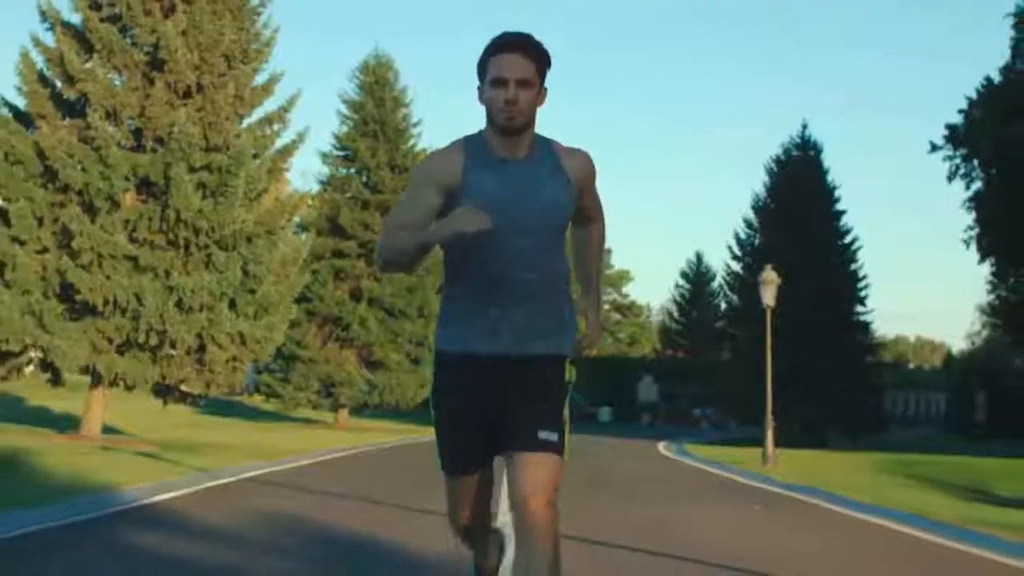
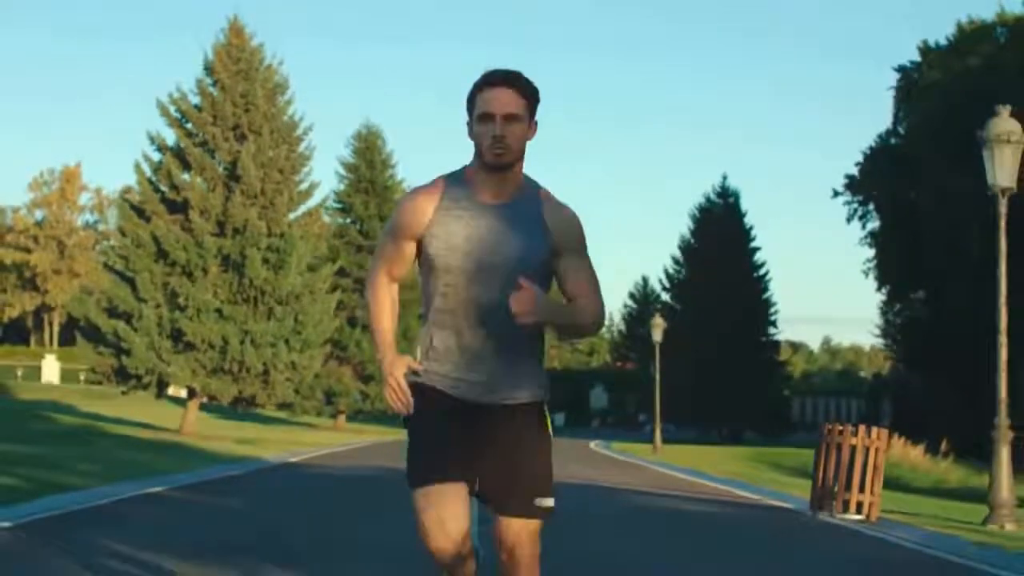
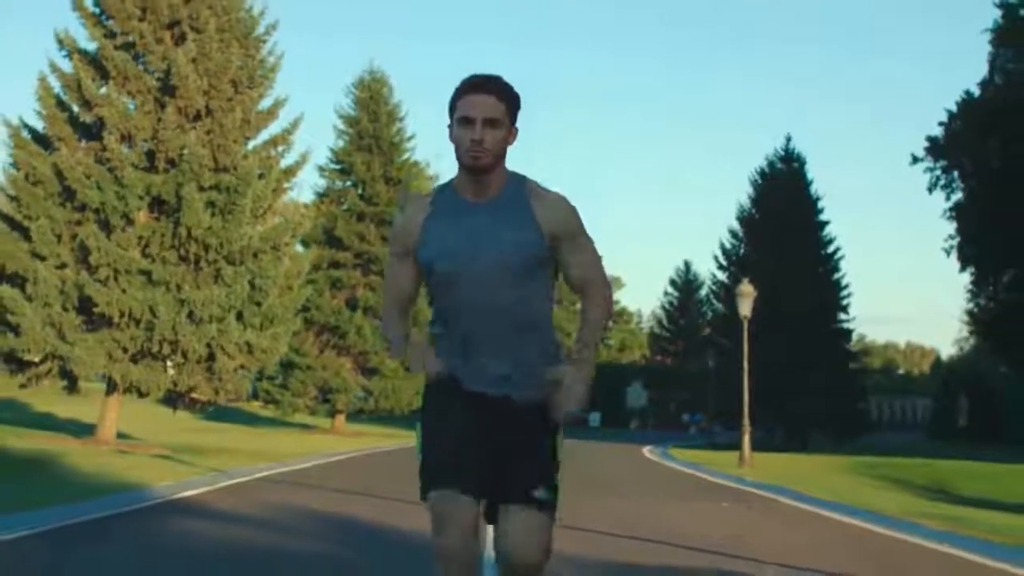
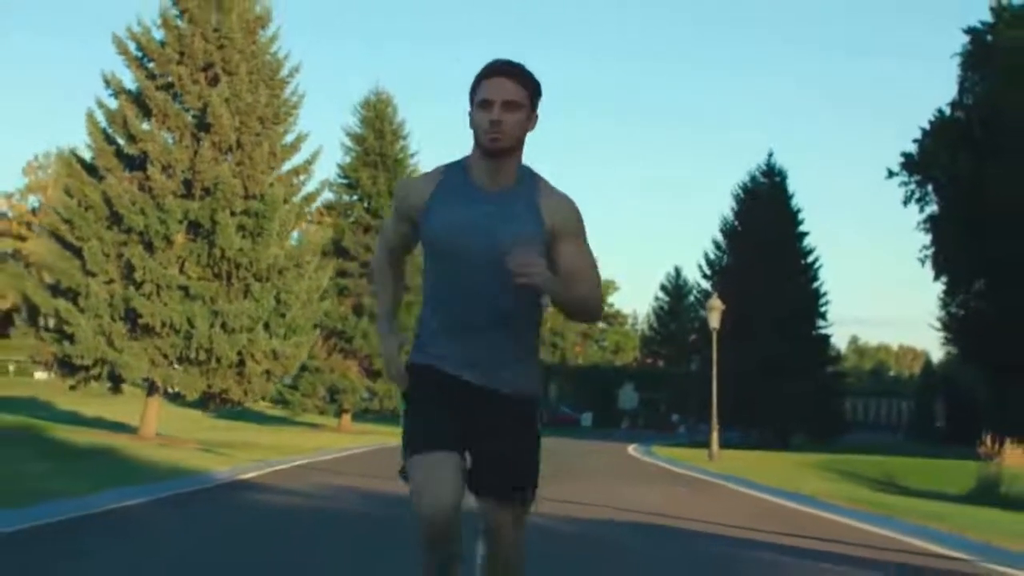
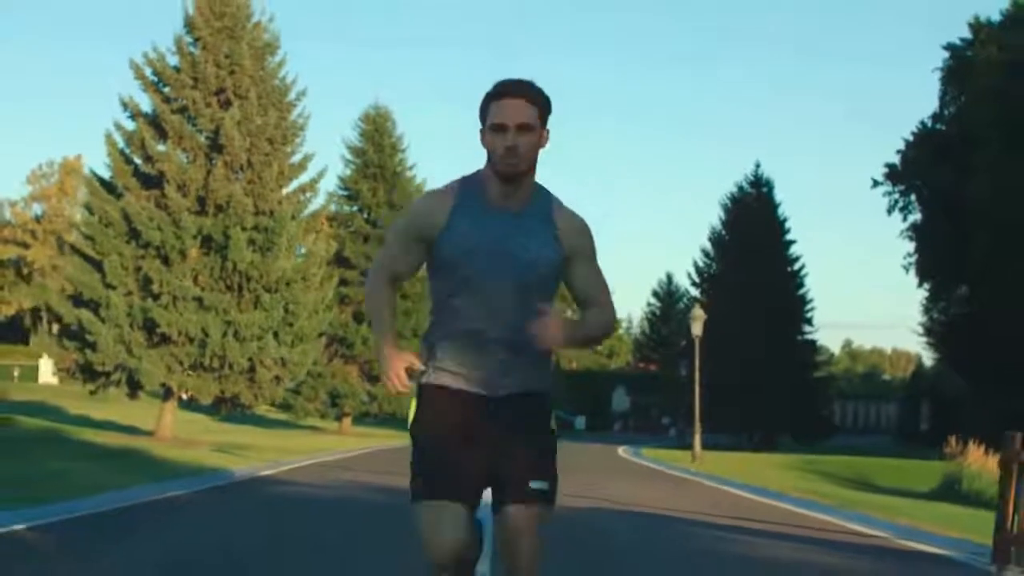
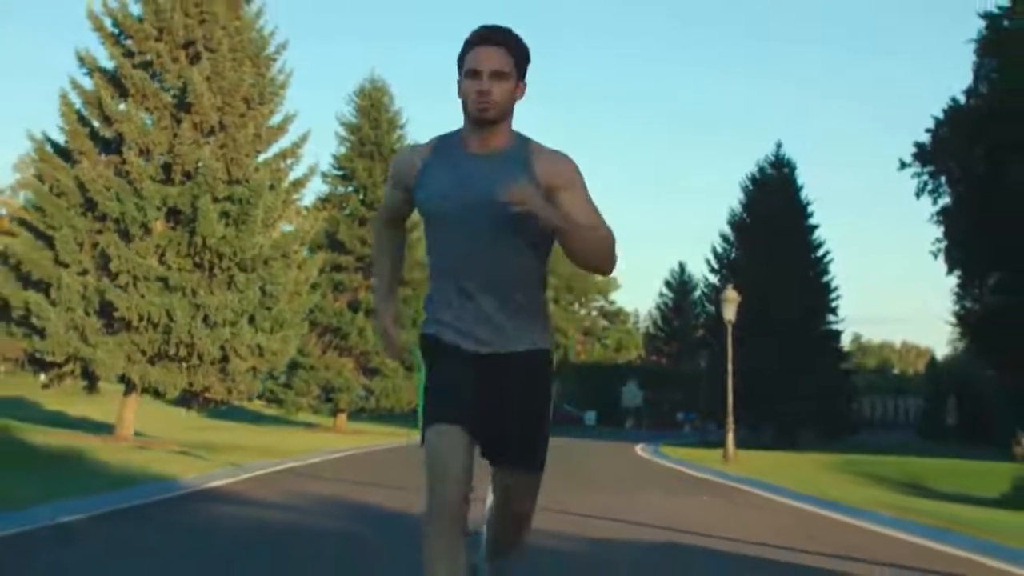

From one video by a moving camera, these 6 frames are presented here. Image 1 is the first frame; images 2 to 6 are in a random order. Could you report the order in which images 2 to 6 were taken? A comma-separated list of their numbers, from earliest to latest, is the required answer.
3, 6, 4, 5, 2
